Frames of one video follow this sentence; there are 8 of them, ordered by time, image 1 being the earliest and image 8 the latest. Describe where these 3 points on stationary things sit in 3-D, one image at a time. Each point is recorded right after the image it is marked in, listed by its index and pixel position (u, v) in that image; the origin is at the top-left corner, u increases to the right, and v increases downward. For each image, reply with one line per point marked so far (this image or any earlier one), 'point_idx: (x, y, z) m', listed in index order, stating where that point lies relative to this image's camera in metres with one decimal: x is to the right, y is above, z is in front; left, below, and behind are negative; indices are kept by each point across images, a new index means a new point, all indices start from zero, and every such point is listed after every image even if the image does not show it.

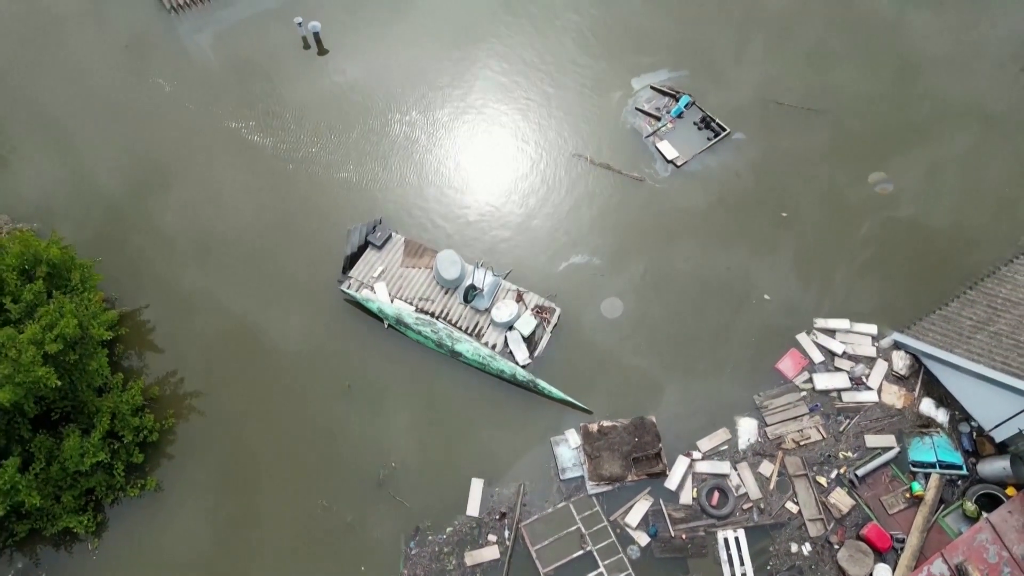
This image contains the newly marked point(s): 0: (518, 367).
0: (+0.2, -2.2, +17.4) m
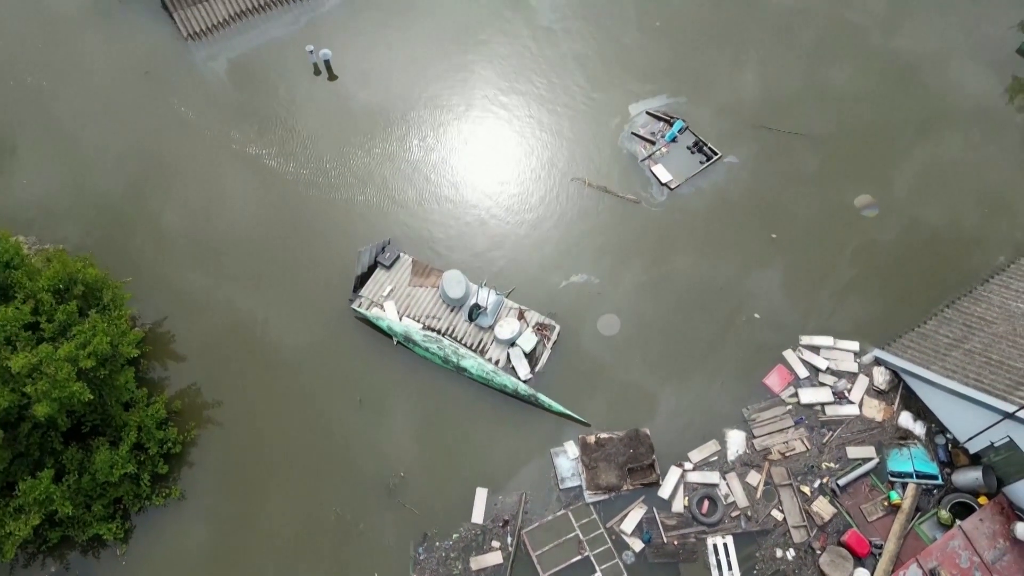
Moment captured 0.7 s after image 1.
0: (+0.3, -2.8, +18.4) m
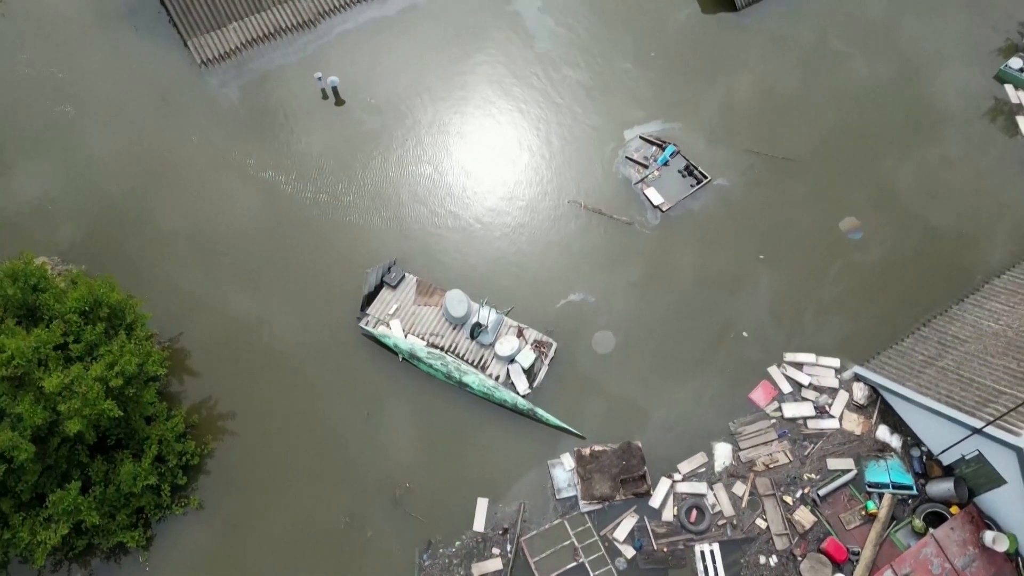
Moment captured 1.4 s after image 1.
0: (+0.2, -3.4, +19.4) m
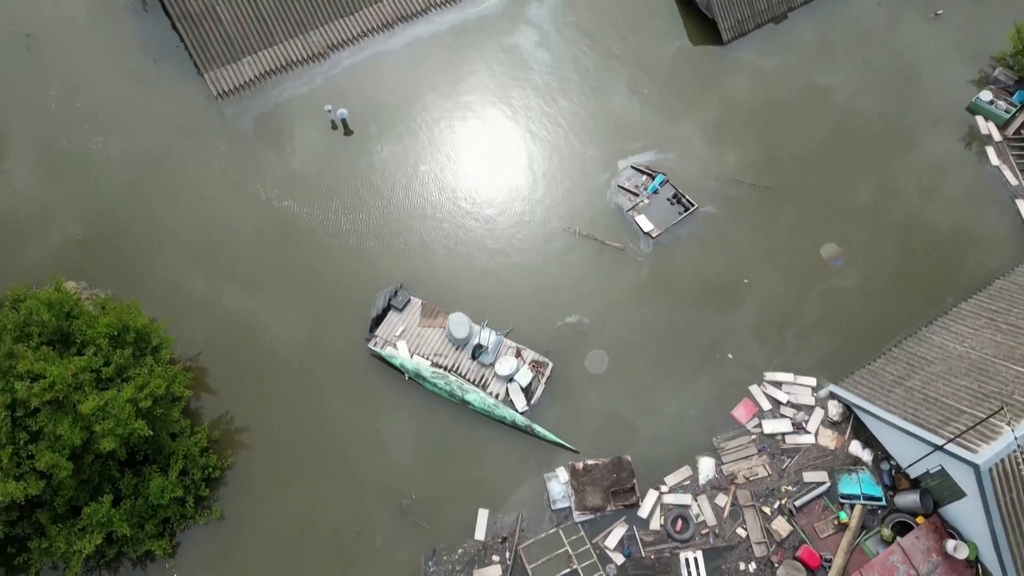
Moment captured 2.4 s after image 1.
0: (+0.2, -4.2, +20.8) m
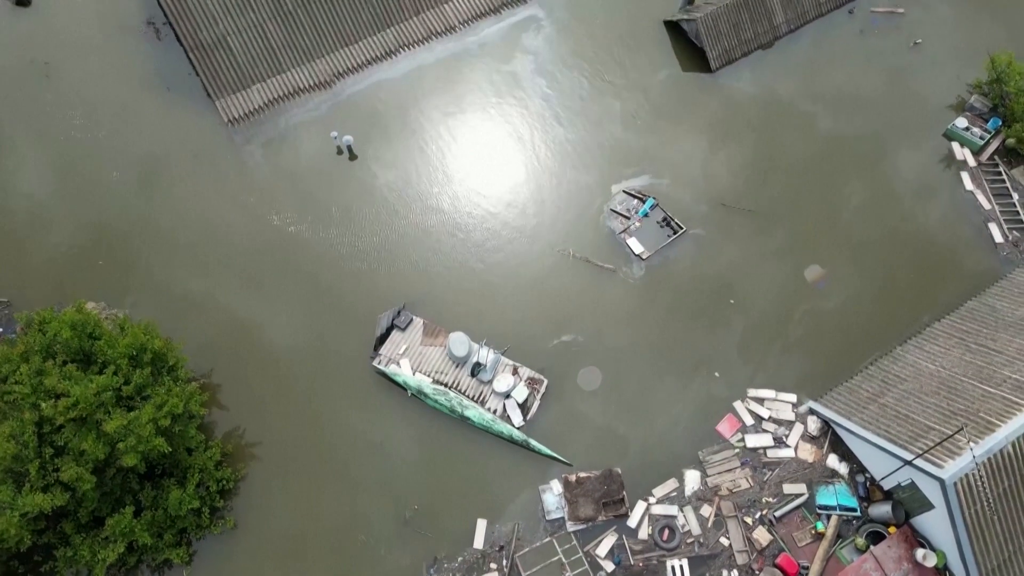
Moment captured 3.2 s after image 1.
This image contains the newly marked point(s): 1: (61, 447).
0: (+0.1, -5.0, +22.0) m
1: (-13.7, -4.8, +18.7) m
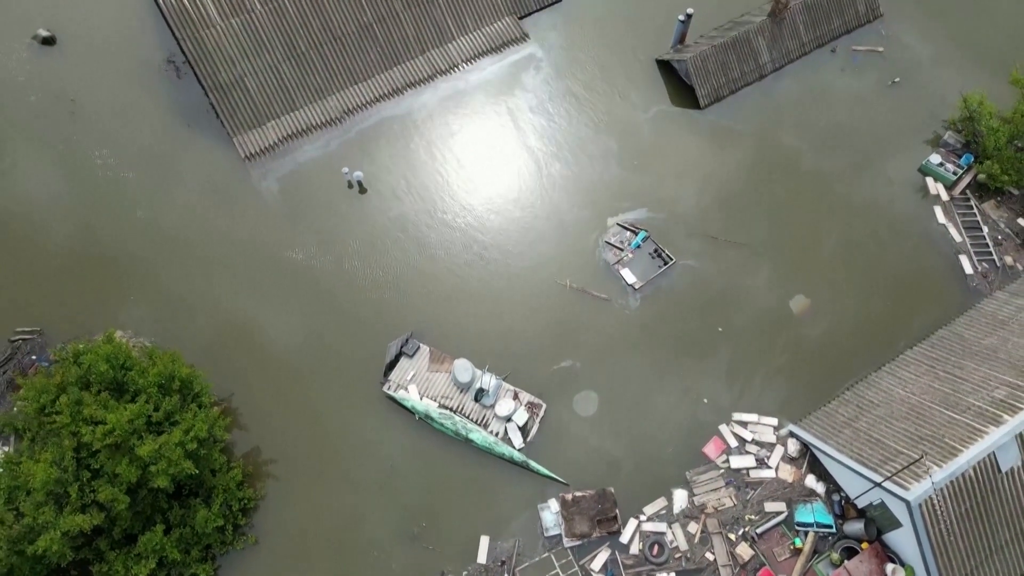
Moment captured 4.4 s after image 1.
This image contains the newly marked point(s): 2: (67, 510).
0: (+0.1, -6.2, +23.6) m
1: (-13.6, -6.0, +20.3) m
2: (-14.1, -7.0, +19.6) m
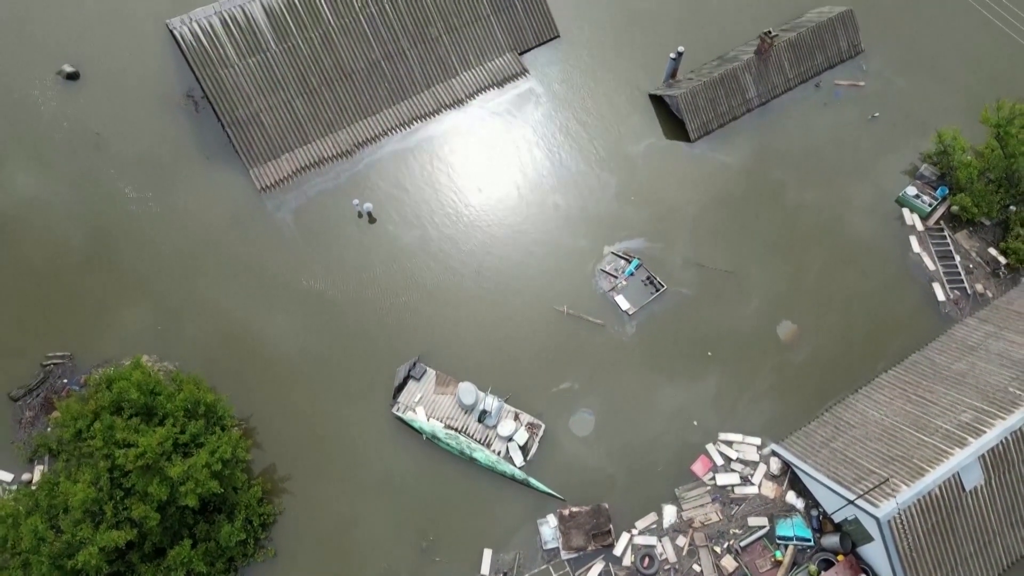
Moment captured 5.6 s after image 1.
0: (+0.2, -7.4, +25.3) m
1: (-13.6, -7.2, +22.0) m
2: (-14.1, -8.2, +21.3) m
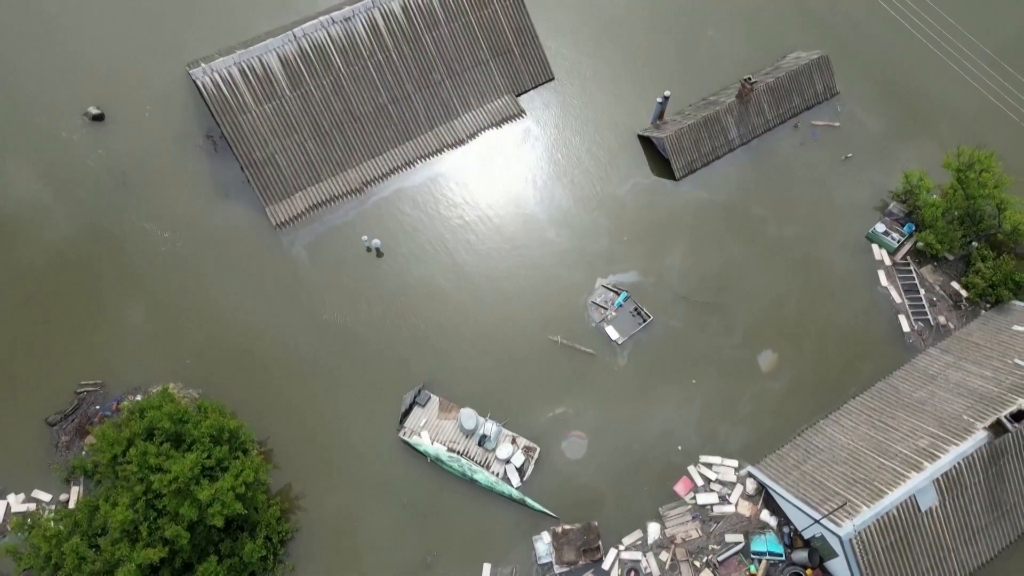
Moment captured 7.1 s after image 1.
0: (+0.1, -8.9, +27.6) m
1: (-13.7, -8.7, +24.2) m
2: (-14.2, -9.8, +23.5) m
